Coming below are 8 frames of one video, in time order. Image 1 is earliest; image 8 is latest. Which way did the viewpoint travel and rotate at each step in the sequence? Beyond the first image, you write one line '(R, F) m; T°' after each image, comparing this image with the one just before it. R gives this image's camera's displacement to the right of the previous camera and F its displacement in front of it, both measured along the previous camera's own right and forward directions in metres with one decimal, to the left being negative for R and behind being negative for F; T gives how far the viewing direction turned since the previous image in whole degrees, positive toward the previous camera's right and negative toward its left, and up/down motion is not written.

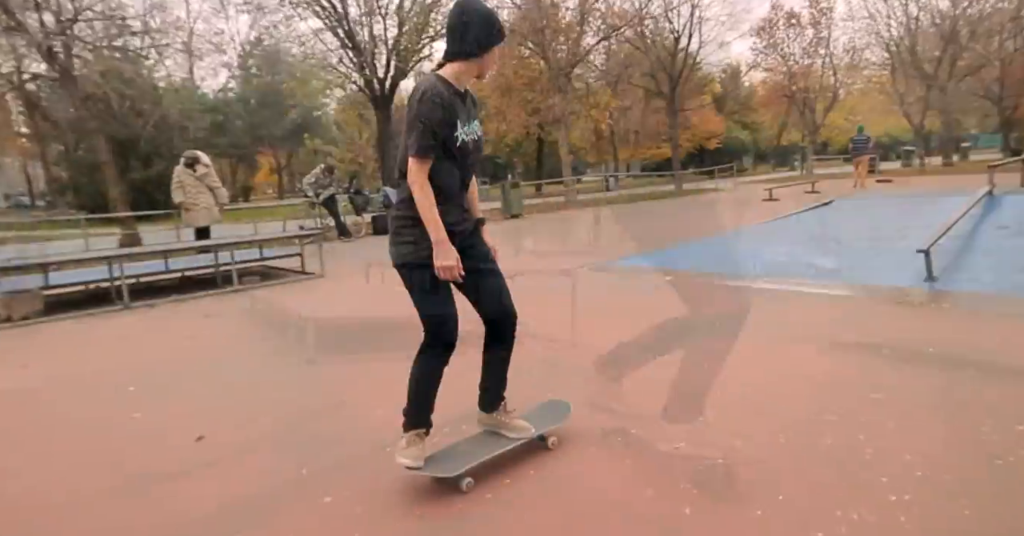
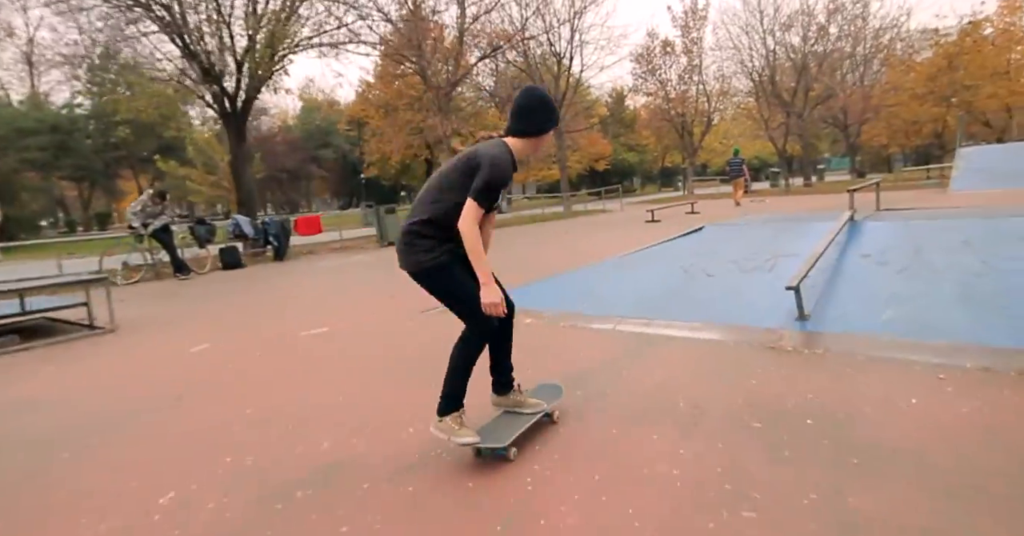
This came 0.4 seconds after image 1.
(+0.7, +0.9) m; +10°
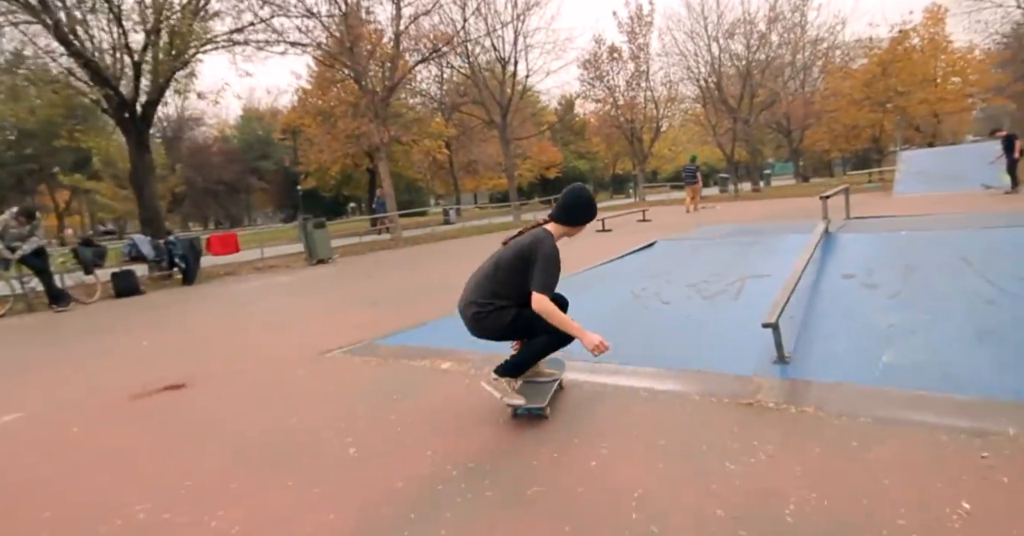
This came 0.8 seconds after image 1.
(+0.4, +1.0) m; +4°
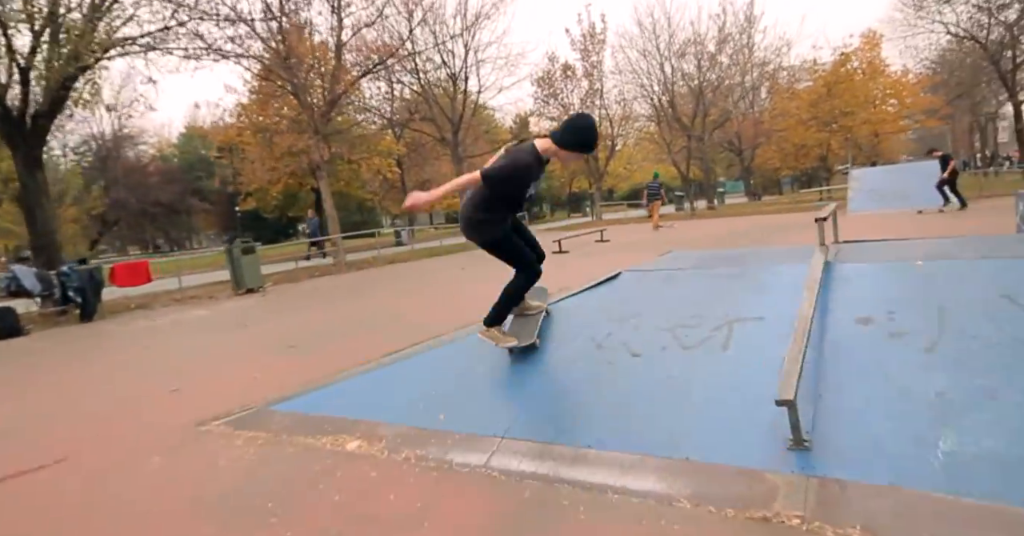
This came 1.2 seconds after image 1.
(+0.2, +1.0) m; +4°
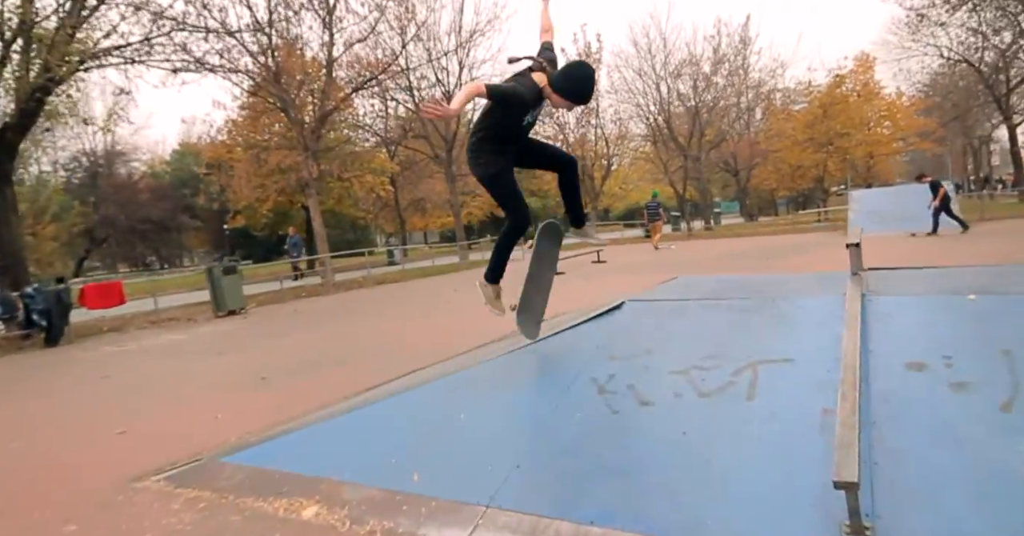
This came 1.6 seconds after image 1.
(0.0, +0.5) m; 0°
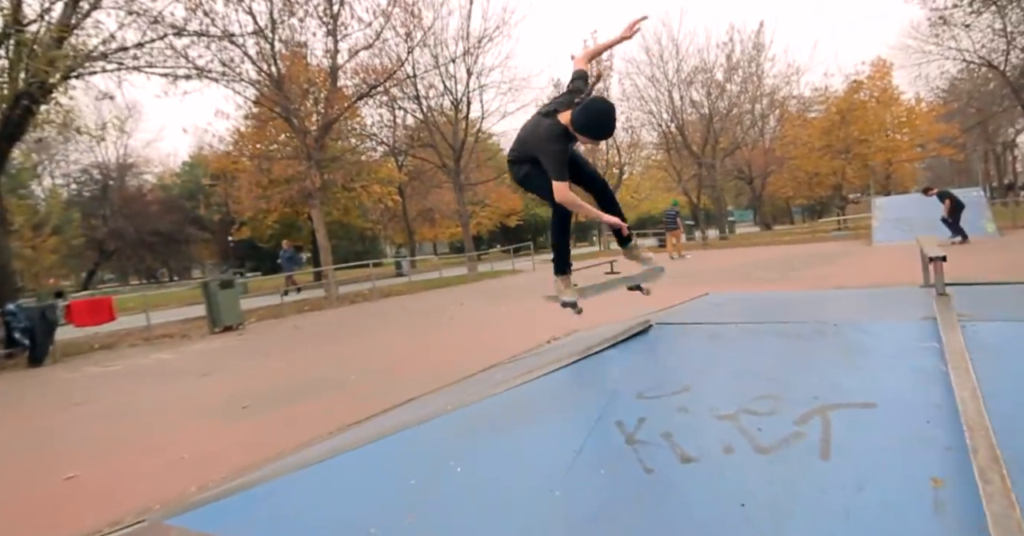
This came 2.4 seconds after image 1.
(0.0, +0.6) m; -1°
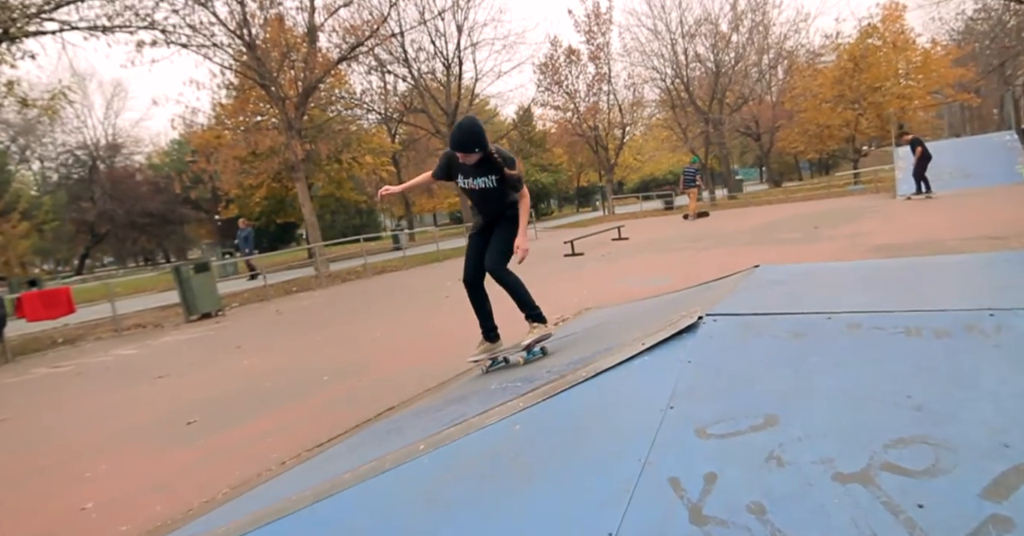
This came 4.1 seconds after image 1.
(0.0, +1.0) m; 0°
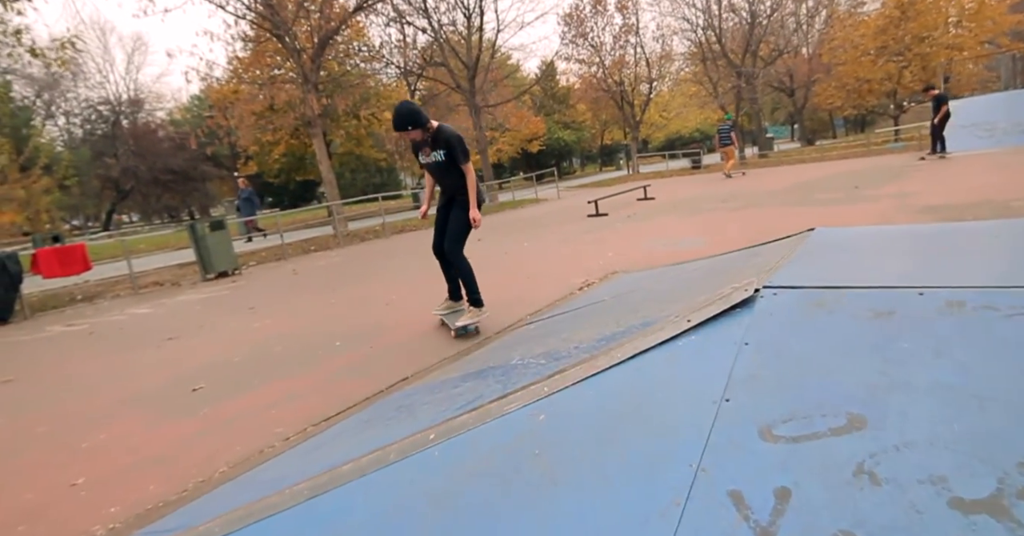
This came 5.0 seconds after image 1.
(0.0, +0.4) m; -2°
